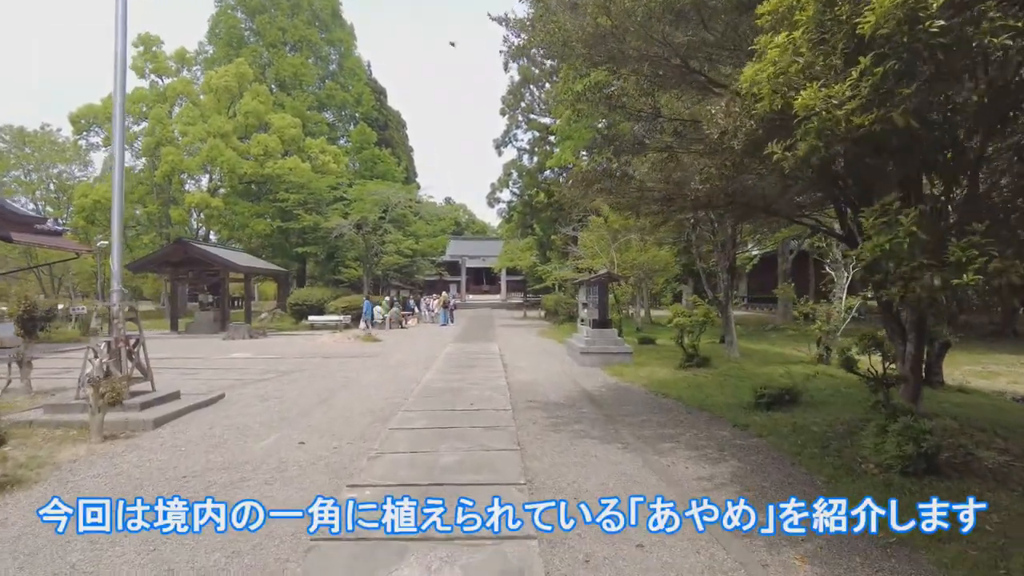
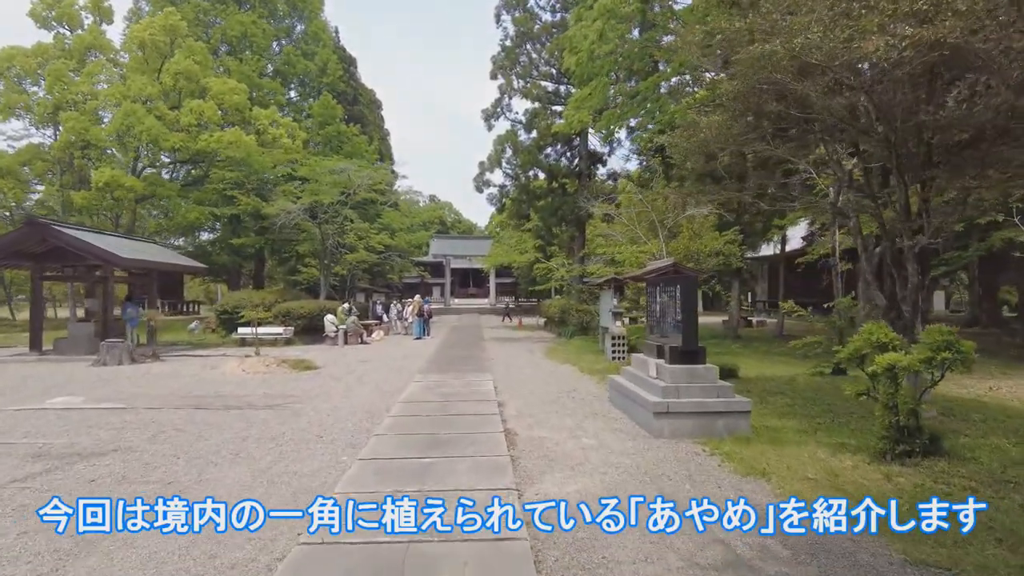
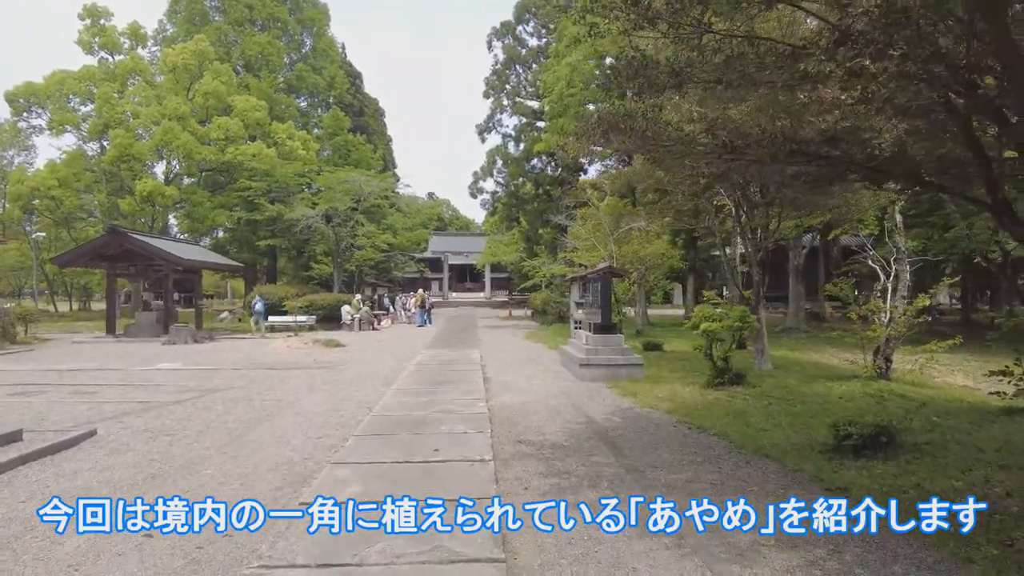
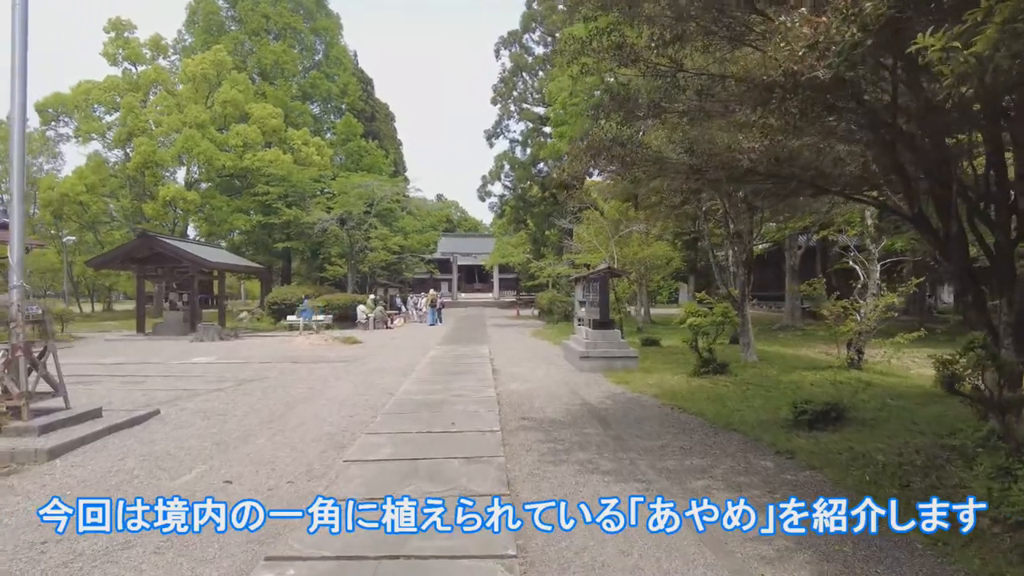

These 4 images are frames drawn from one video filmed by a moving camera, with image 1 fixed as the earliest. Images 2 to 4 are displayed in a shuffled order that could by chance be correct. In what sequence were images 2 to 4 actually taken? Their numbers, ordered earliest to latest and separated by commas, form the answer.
4, 3, 2
